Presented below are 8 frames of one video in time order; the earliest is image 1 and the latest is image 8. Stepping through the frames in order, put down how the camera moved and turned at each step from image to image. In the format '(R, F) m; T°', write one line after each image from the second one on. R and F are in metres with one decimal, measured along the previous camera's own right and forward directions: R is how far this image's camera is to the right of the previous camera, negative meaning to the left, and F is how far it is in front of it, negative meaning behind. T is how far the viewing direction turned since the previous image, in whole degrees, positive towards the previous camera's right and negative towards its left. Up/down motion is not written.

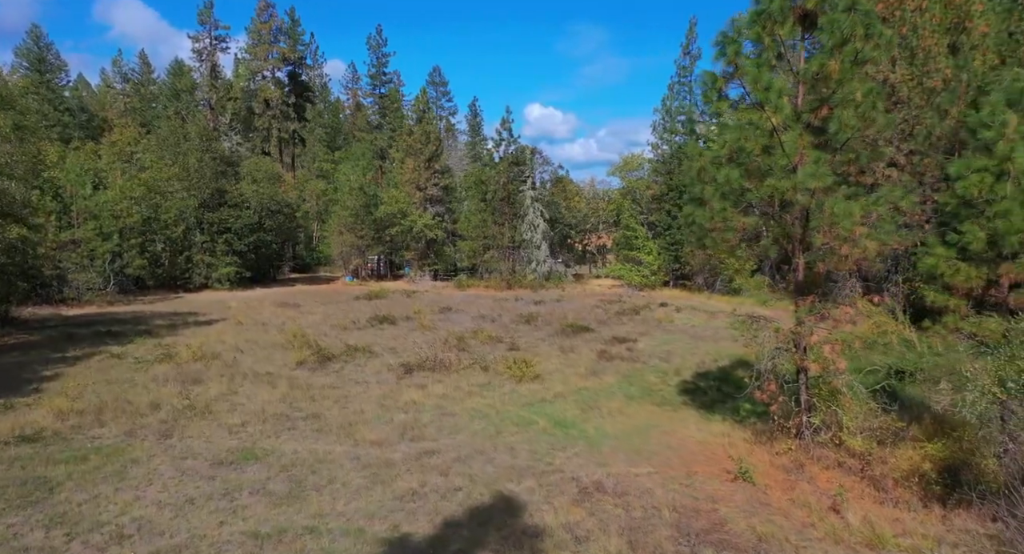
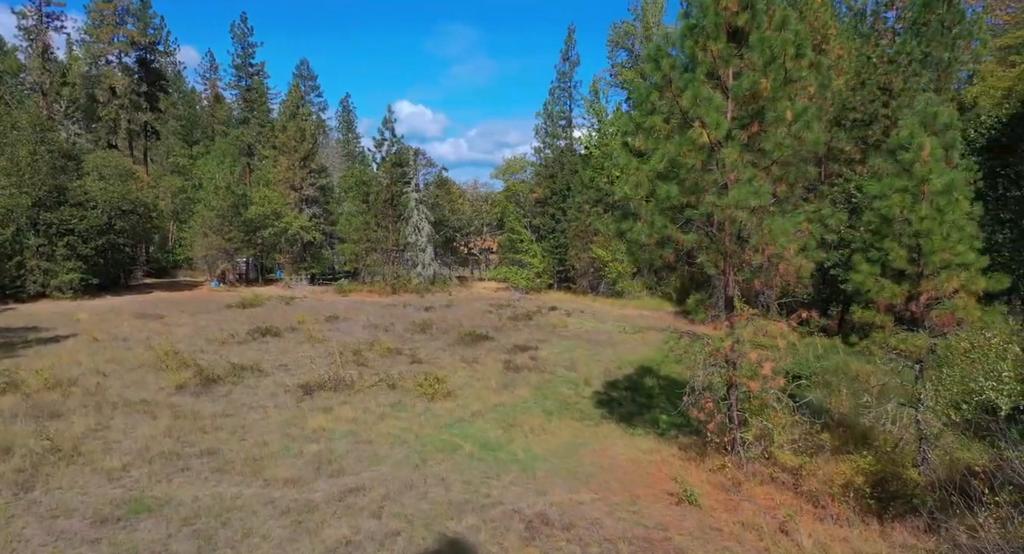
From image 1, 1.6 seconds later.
(-0.6, +0.5) m; +10°
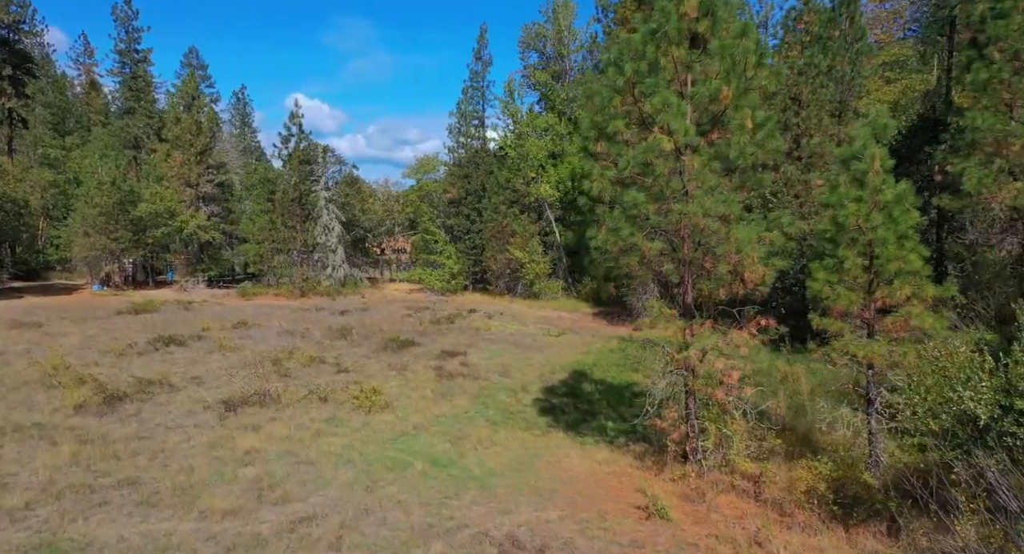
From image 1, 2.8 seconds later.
(-0.6, +0.4) m; +8°
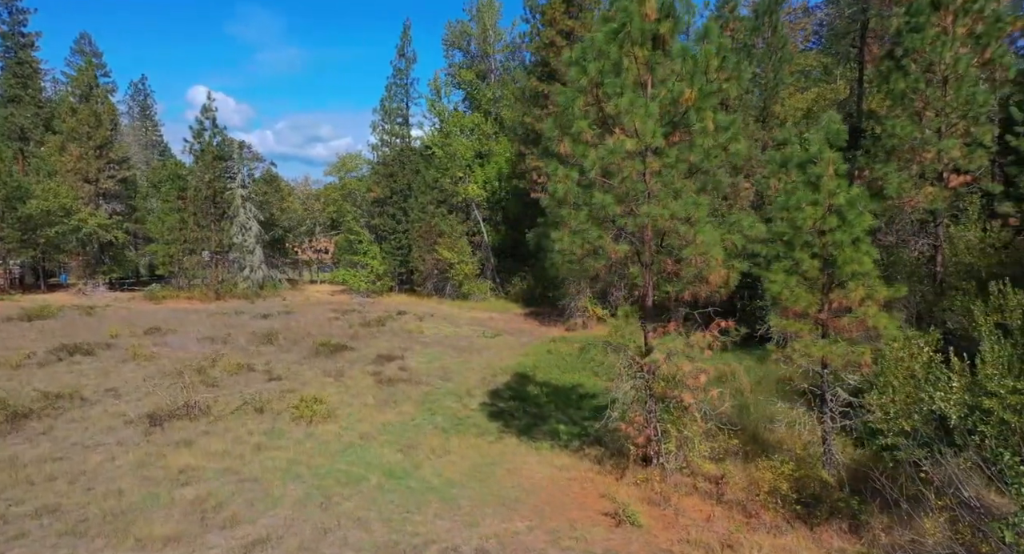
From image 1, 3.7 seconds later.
(-0.5, +0.2) m; +7°
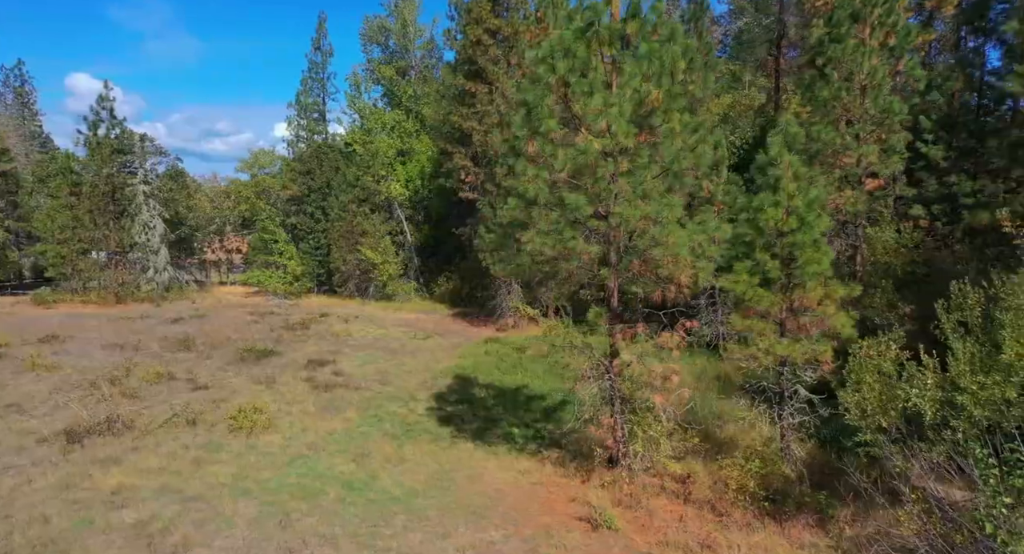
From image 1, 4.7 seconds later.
(-0.6, +0.2) m; +7°
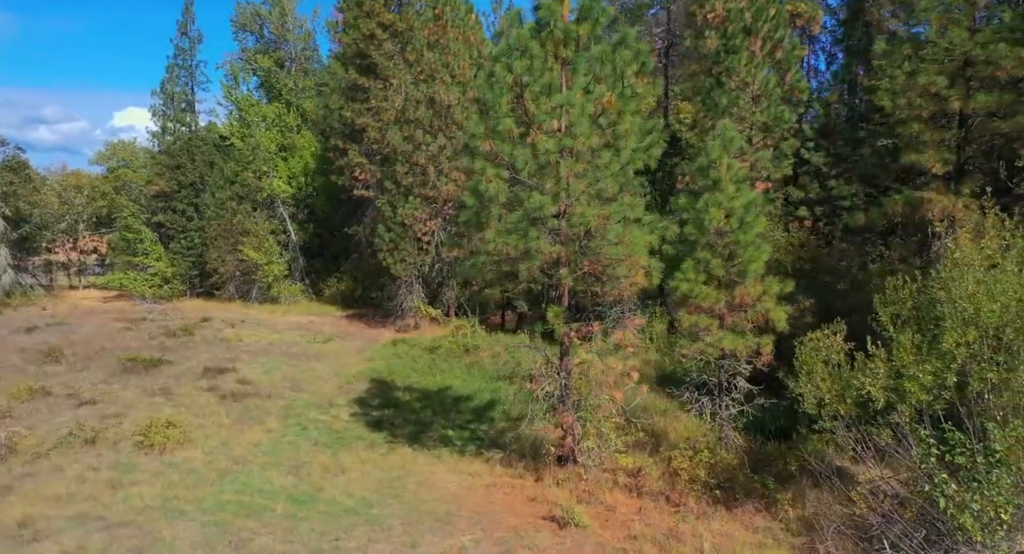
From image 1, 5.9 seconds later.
(-0.9, +0.1) m; +10°
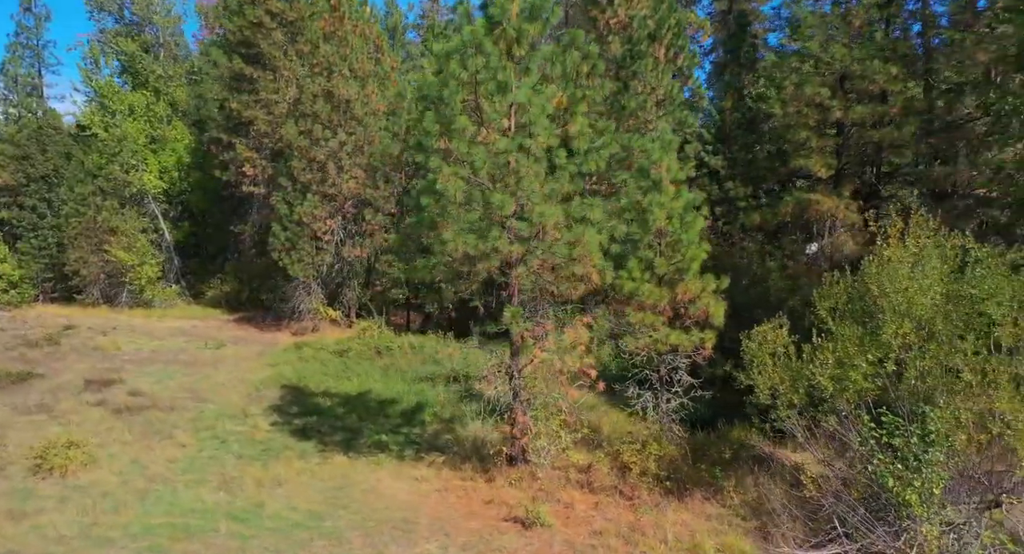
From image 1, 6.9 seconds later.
(-0.8, +0.1) m; +10°
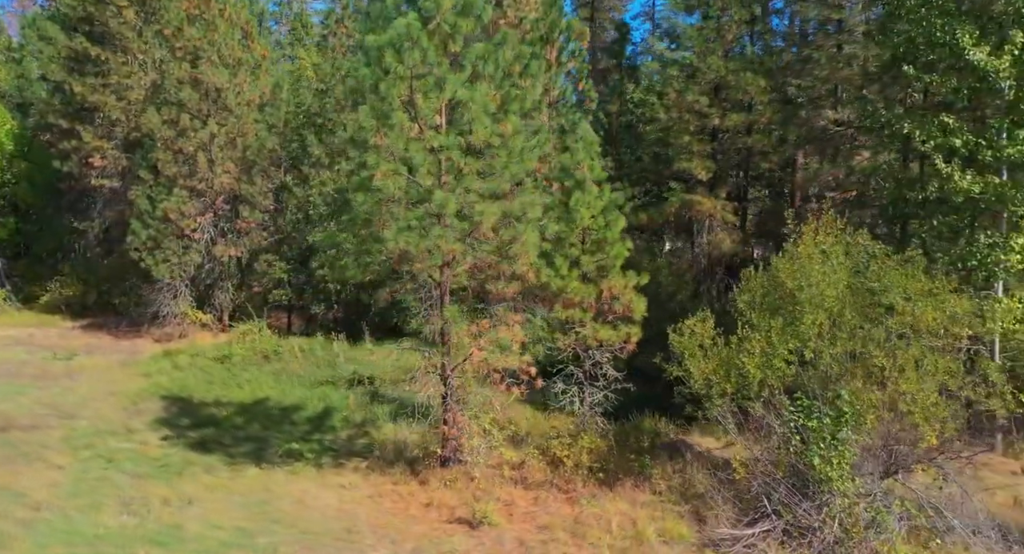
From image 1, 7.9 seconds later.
(-0.8, 0.0) m; +11°
